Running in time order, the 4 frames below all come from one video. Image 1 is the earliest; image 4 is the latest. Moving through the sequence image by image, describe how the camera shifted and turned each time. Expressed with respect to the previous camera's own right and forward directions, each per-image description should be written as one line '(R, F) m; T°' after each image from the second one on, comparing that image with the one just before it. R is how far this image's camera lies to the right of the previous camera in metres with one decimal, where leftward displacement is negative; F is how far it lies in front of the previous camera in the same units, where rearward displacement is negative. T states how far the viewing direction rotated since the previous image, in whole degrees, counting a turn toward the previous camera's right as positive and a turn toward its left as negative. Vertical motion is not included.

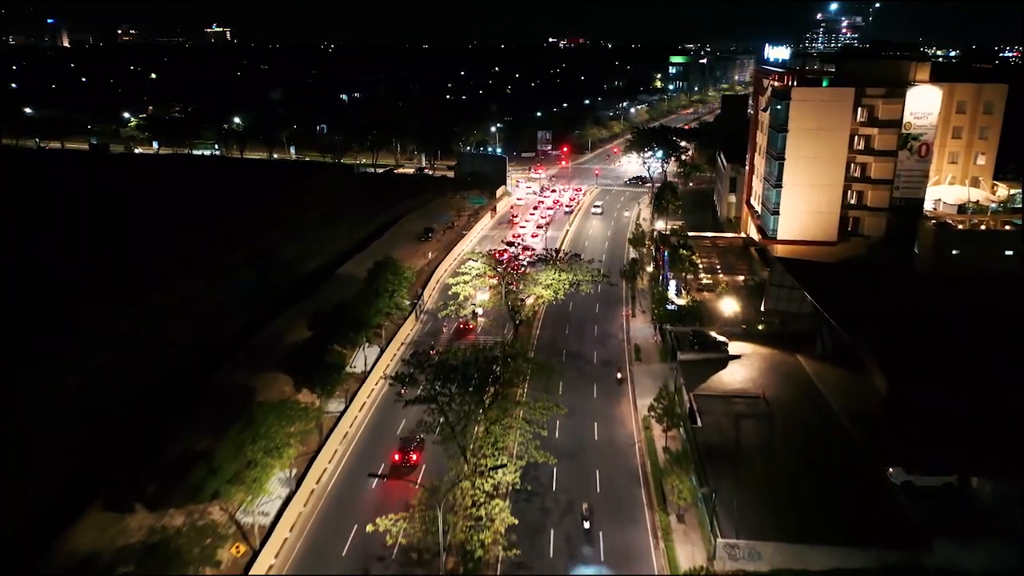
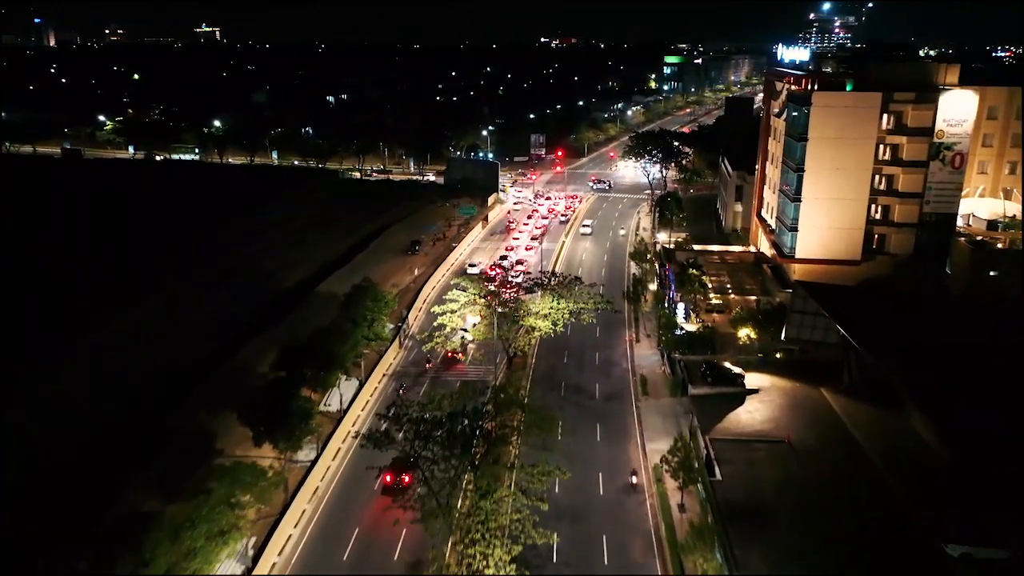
(0.0, +3.9) m; 0°
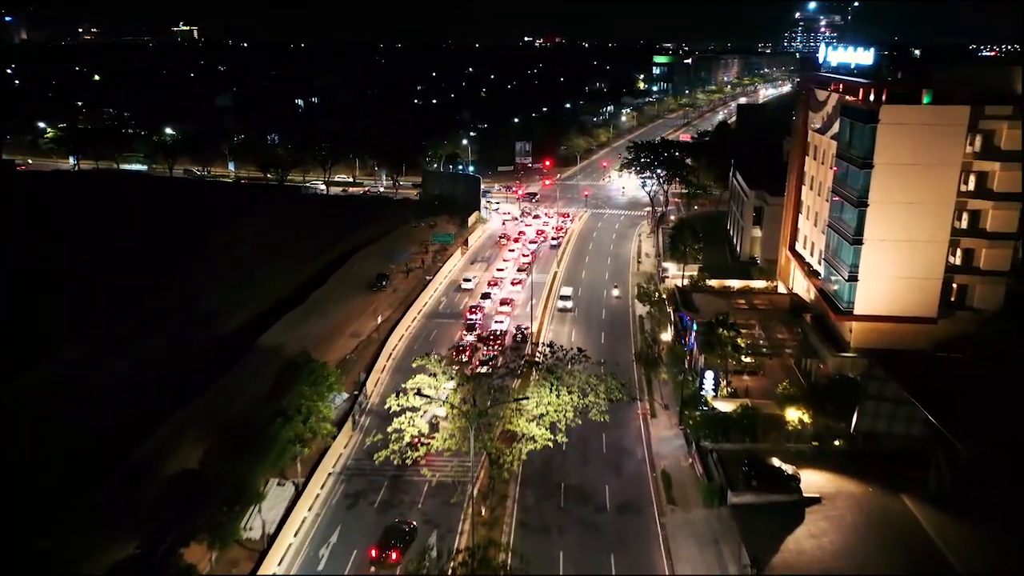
(+0.1, +8.5) m; +1°
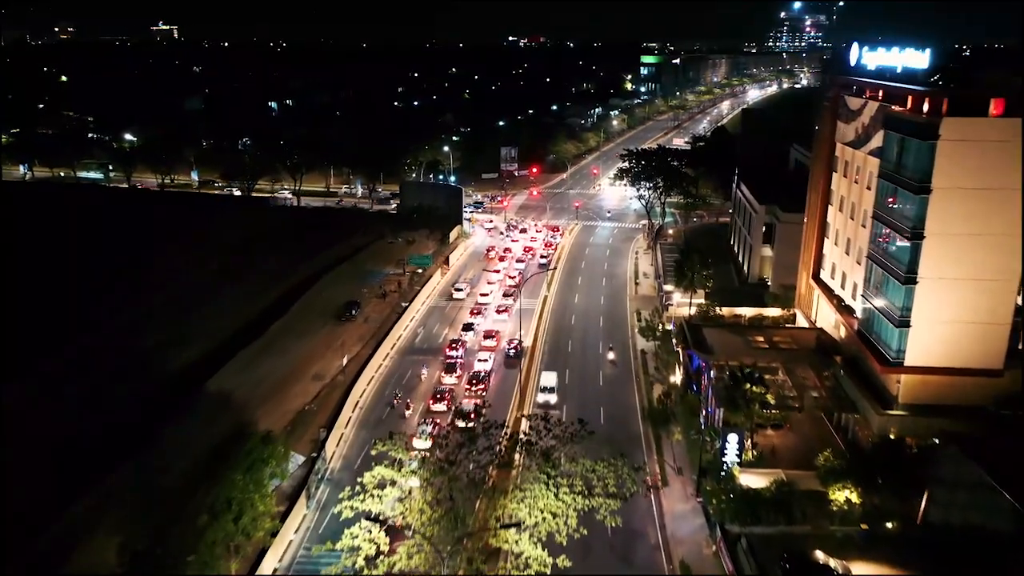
(0.0, +5.2) m; +1°
